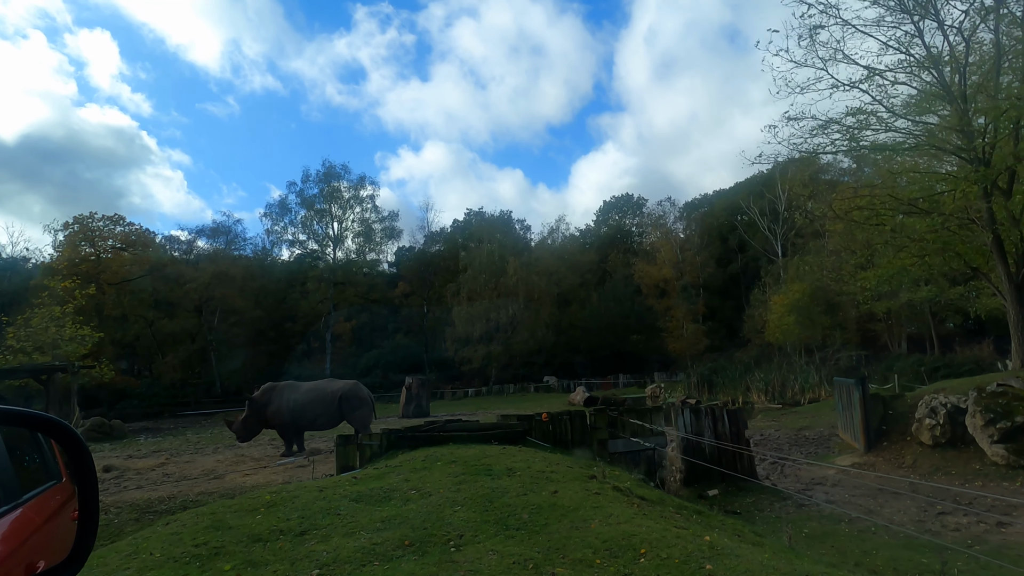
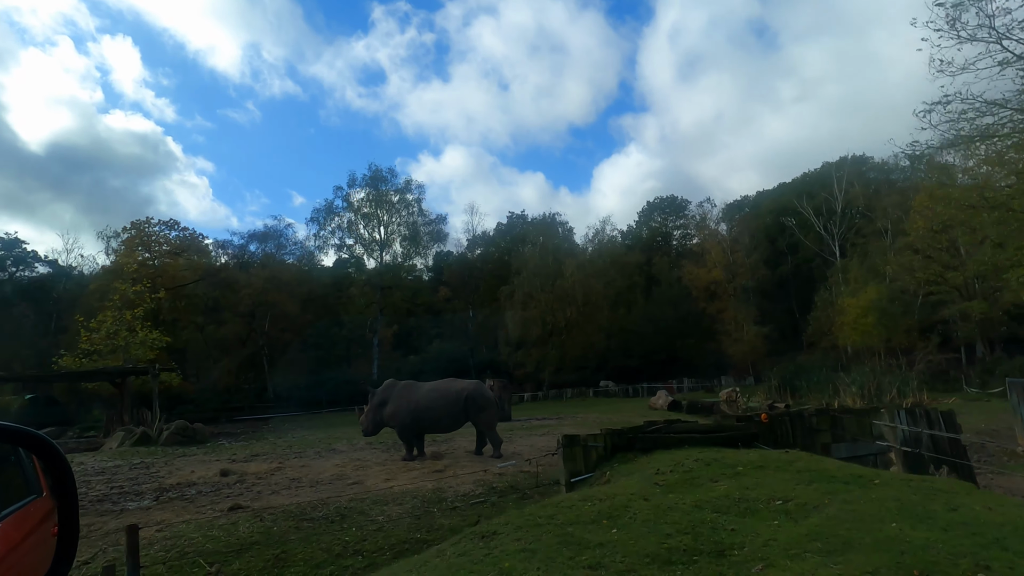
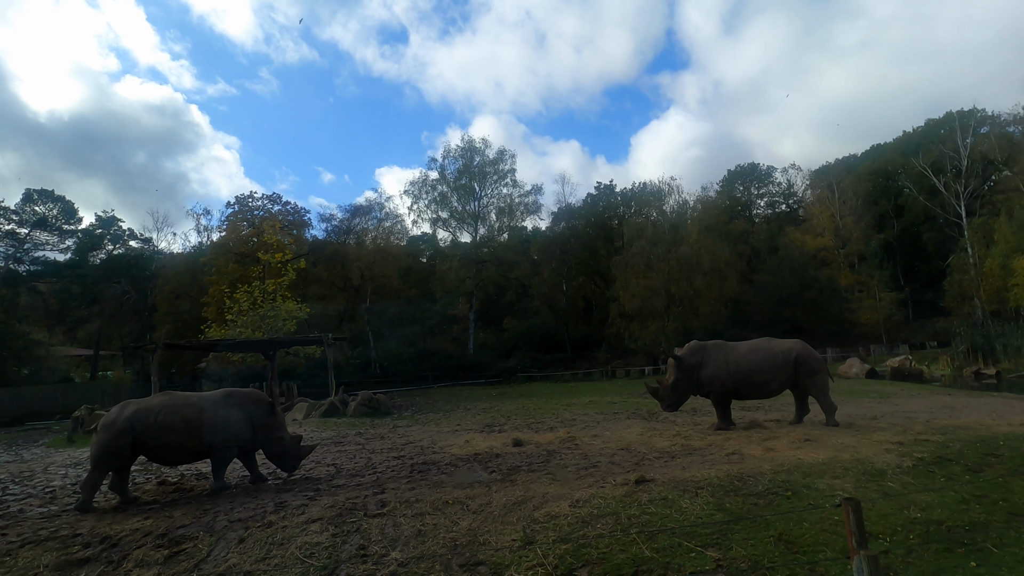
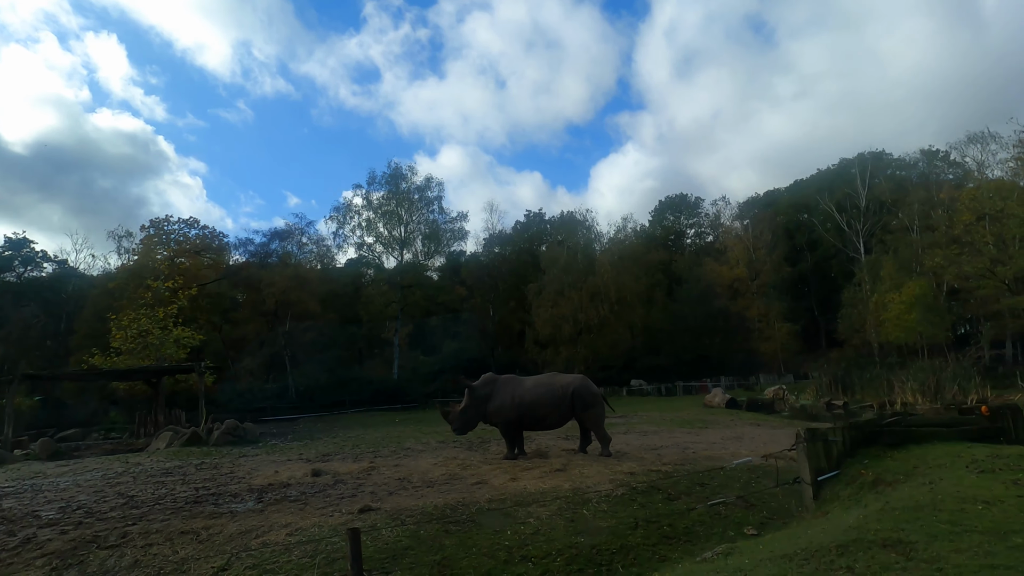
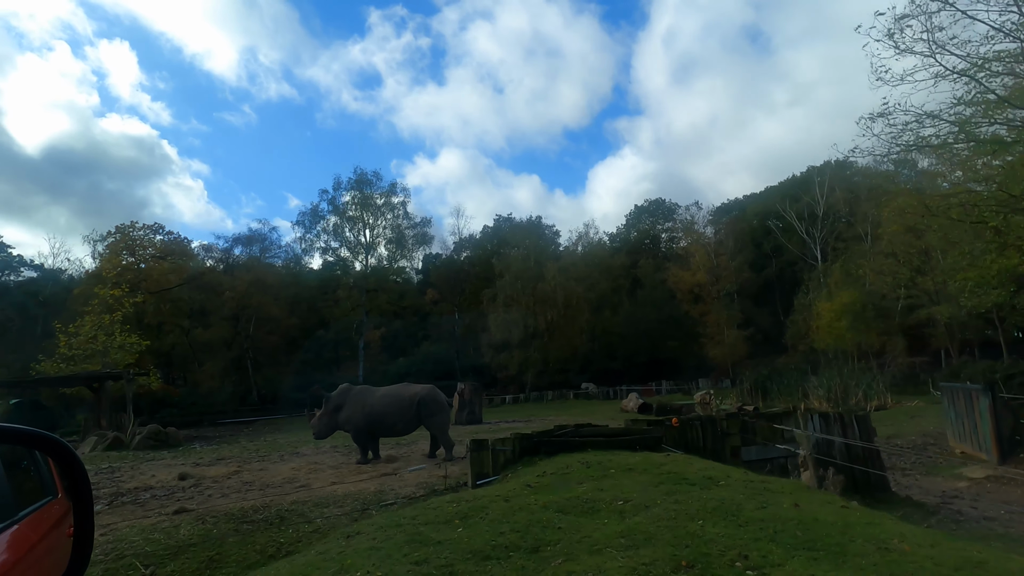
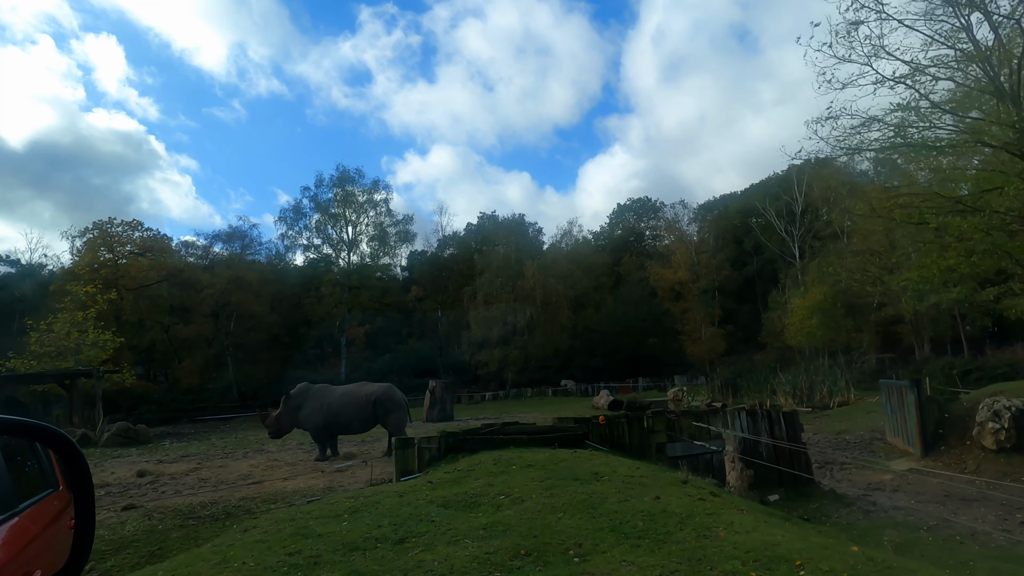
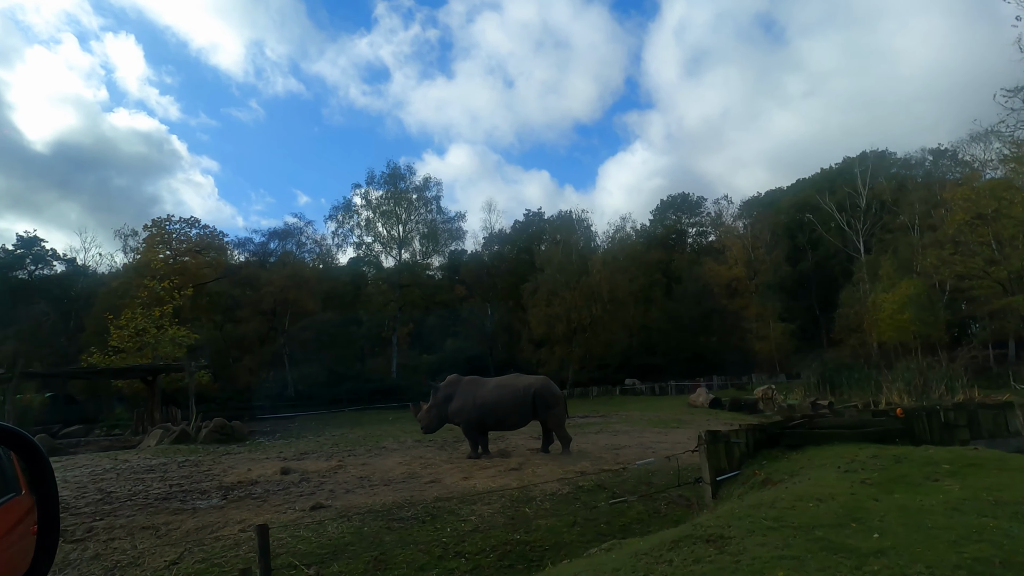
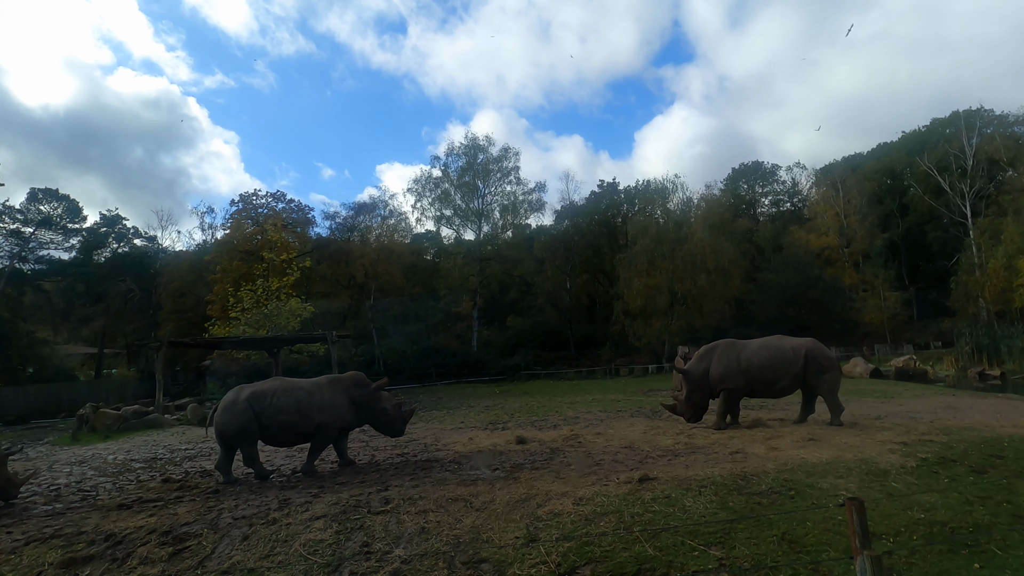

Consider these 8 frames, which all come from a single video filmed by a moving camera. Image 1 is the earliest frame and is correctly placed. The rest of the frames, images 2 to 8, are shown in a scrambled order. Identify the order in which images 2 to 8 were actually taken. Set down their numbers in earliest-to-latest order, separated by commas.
6, 5, 2, 7, 4, 3, 8
